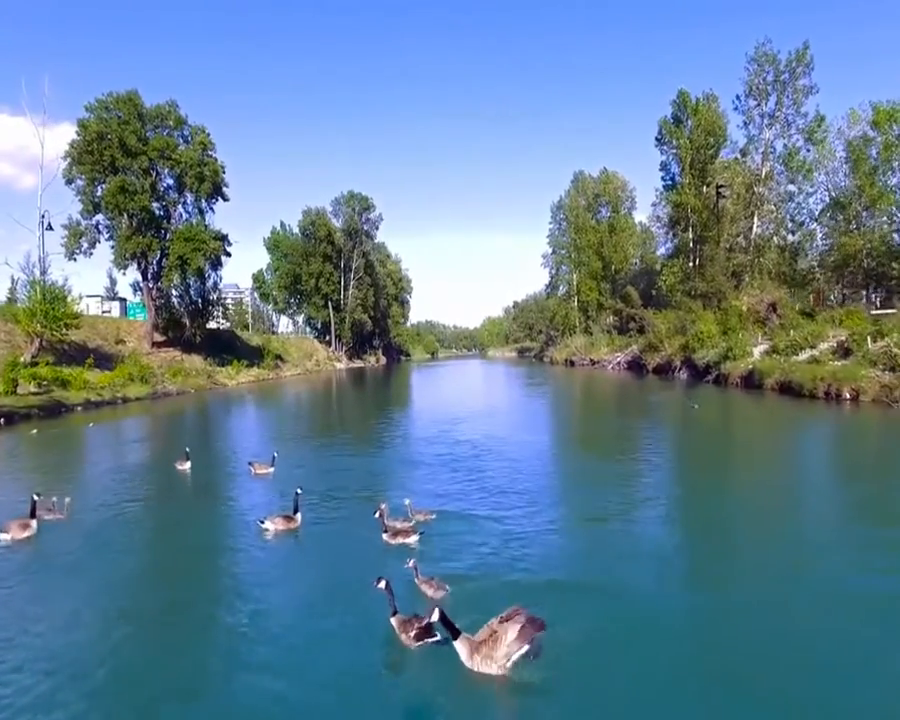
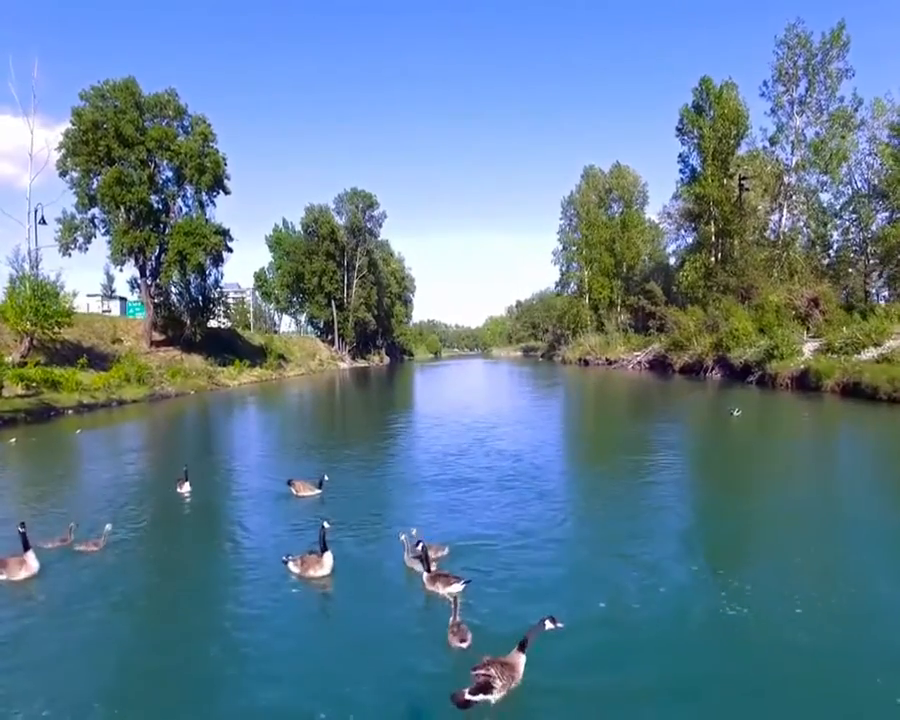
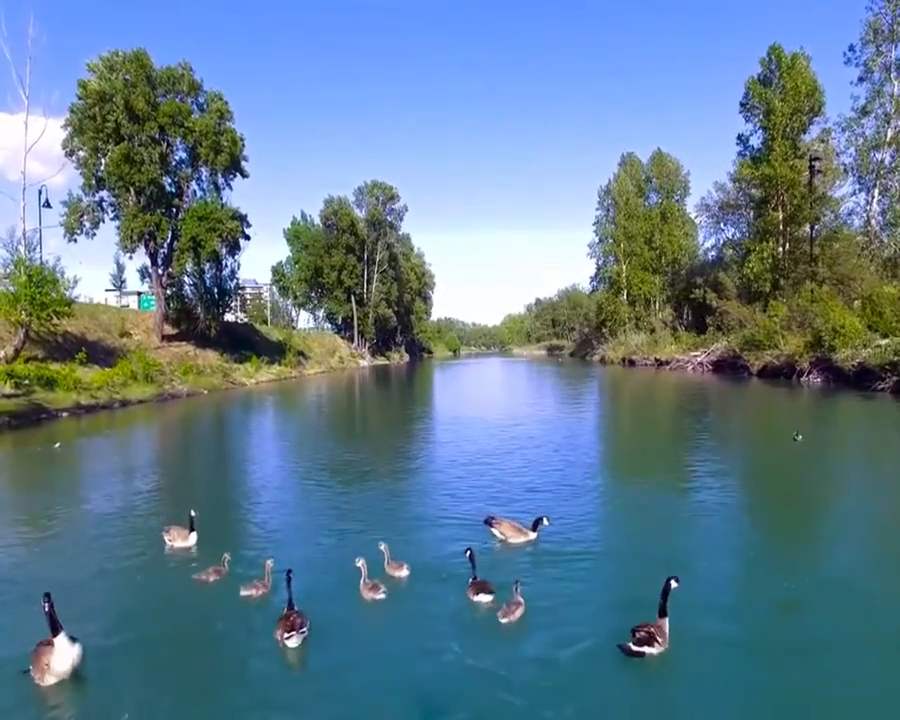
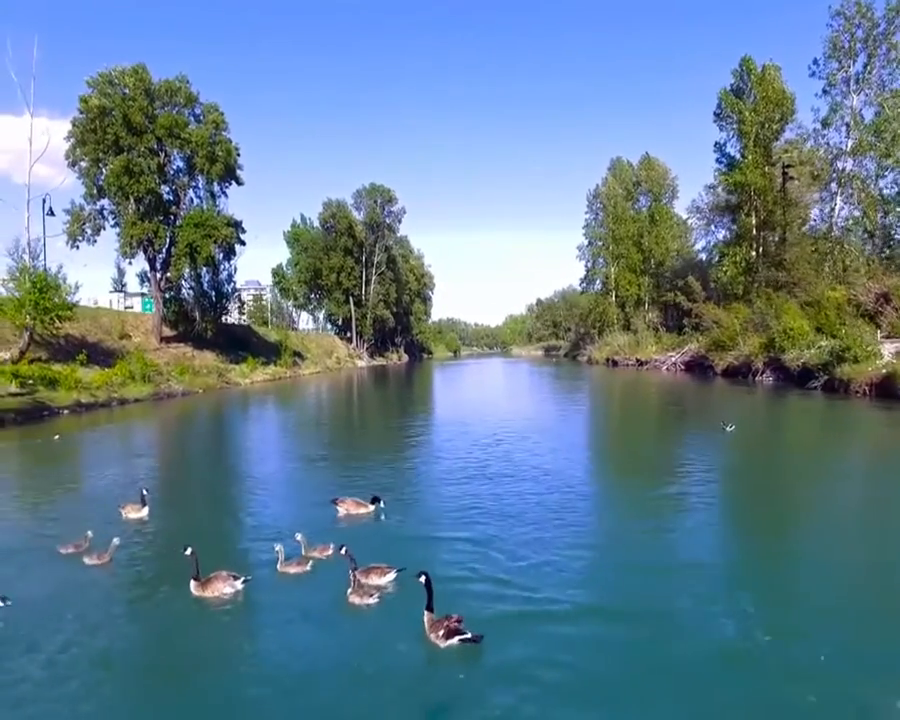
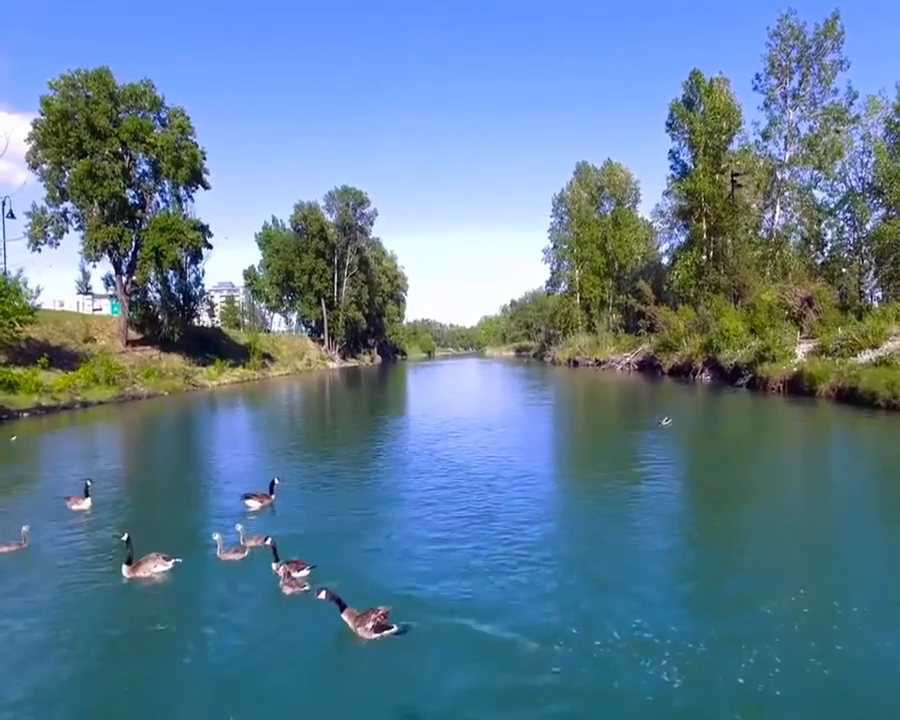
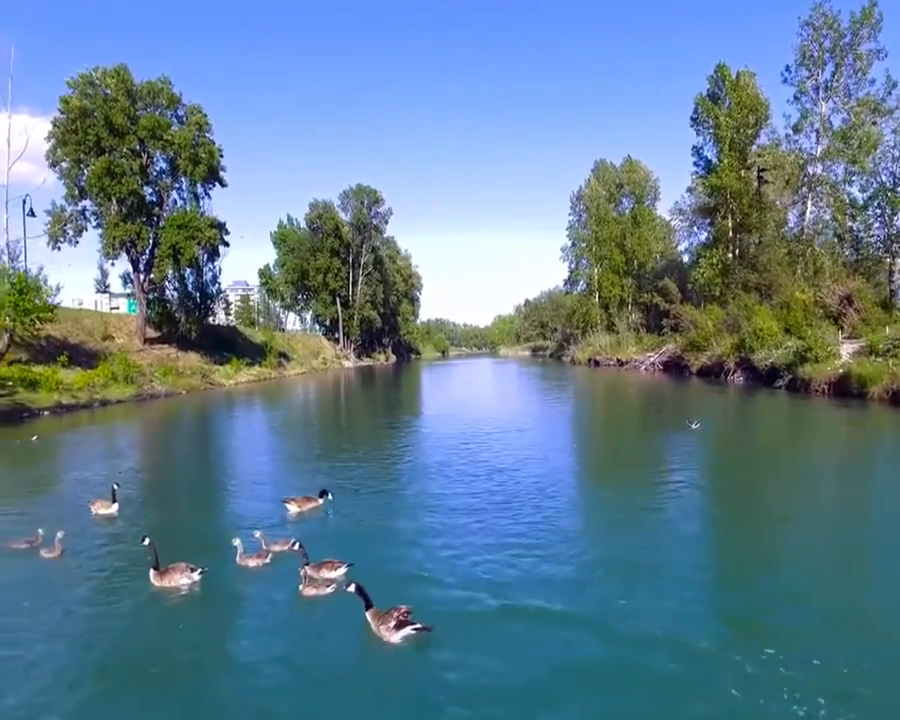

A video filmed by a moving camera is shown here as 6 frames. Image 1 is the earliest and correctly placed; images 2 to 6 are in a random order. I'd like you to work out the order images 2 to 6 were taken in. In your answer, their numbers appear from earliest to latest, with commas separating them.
2, 5, 6, 4, 3
